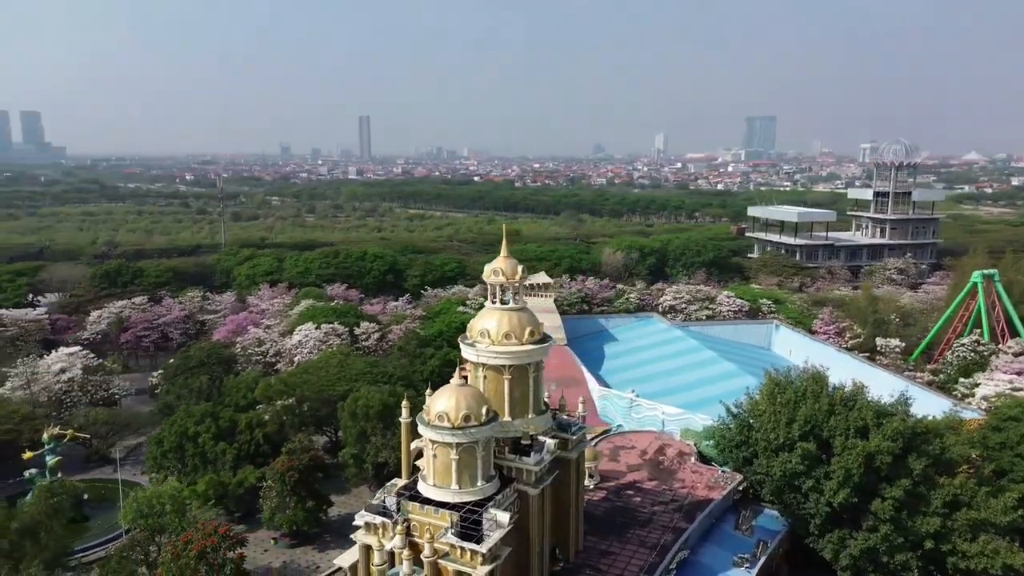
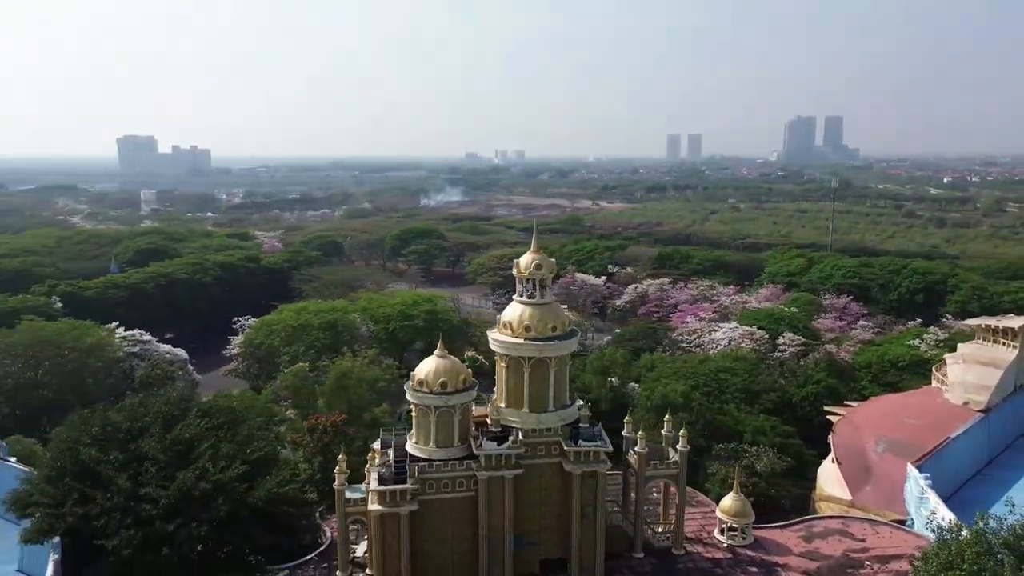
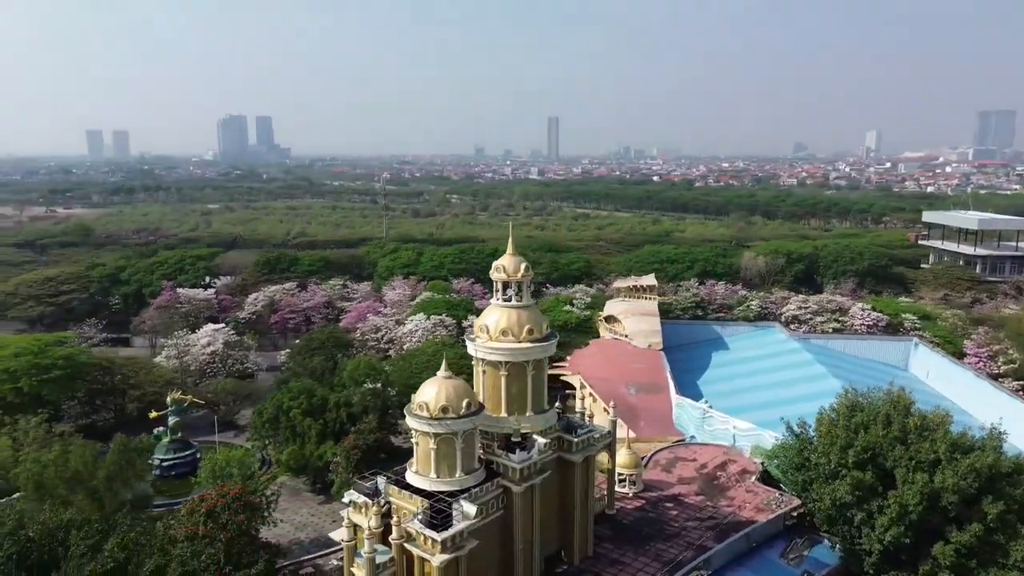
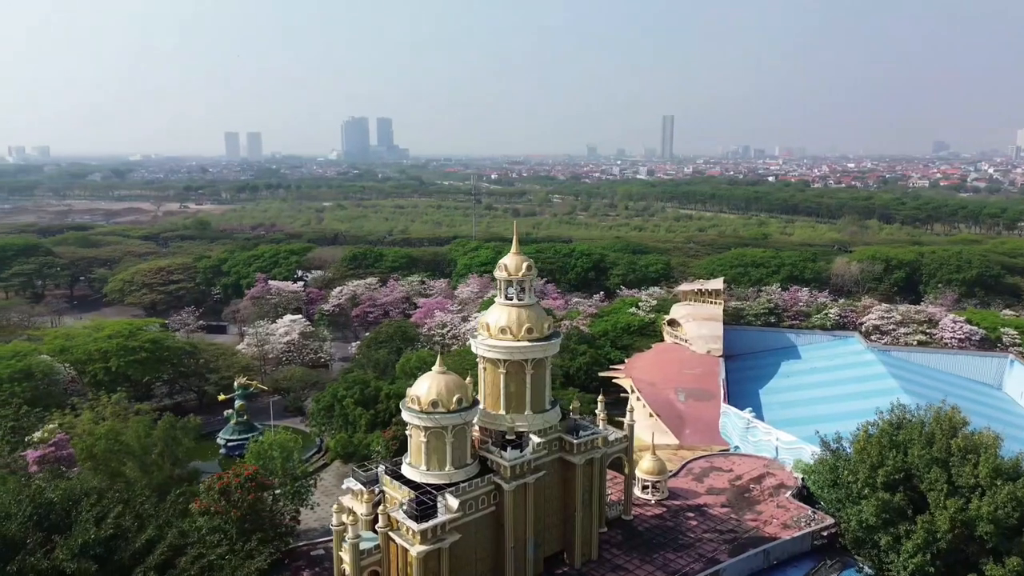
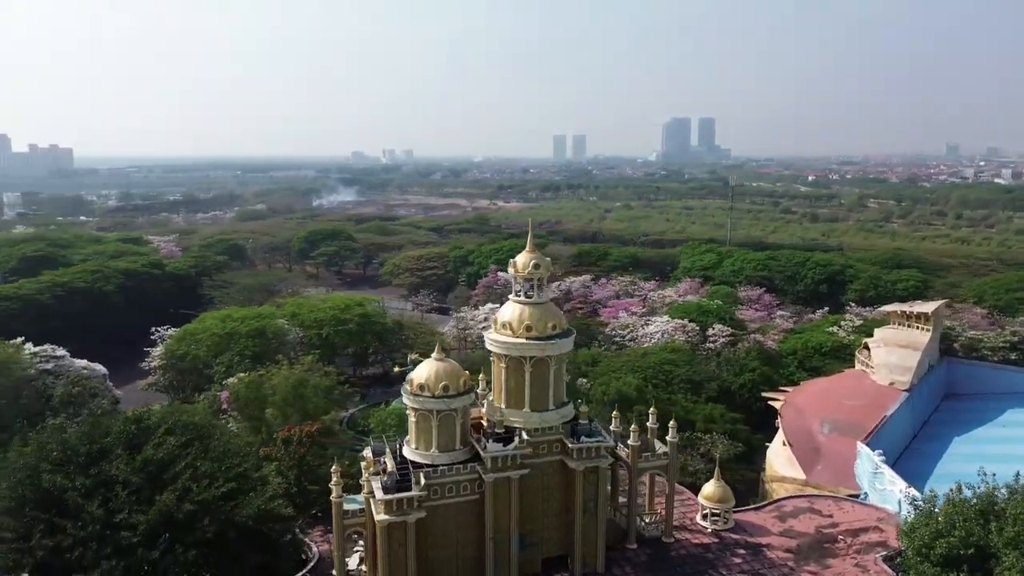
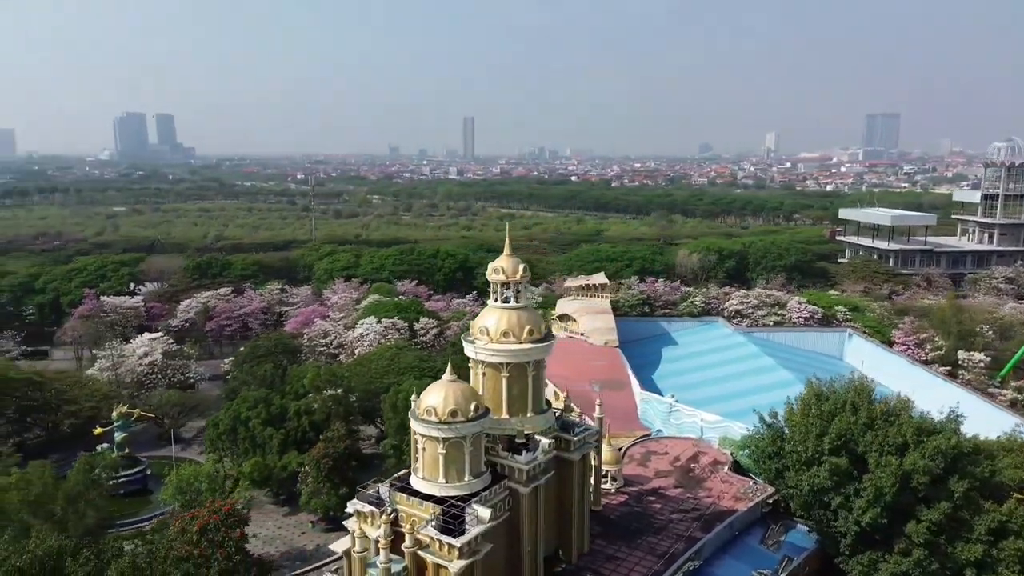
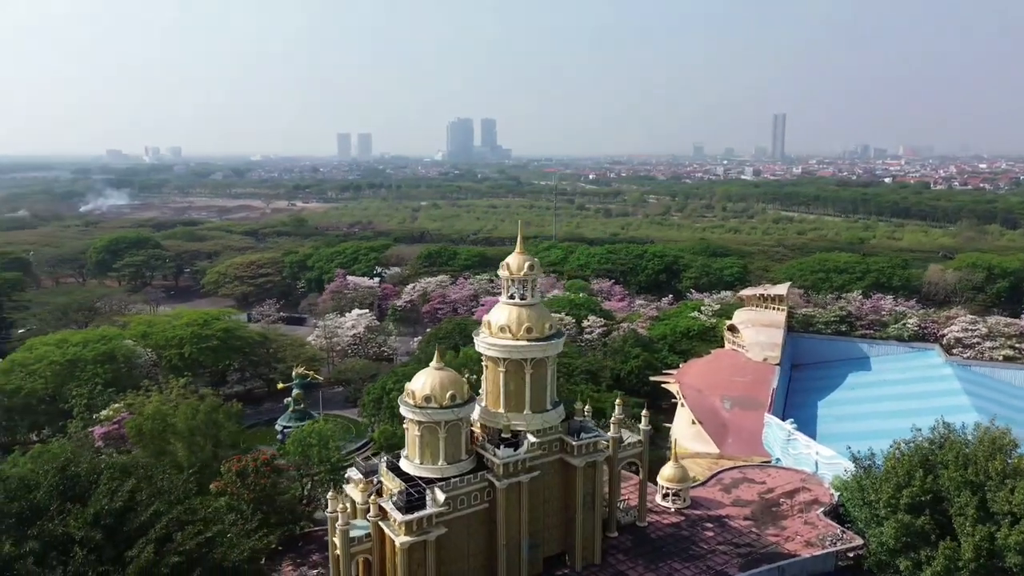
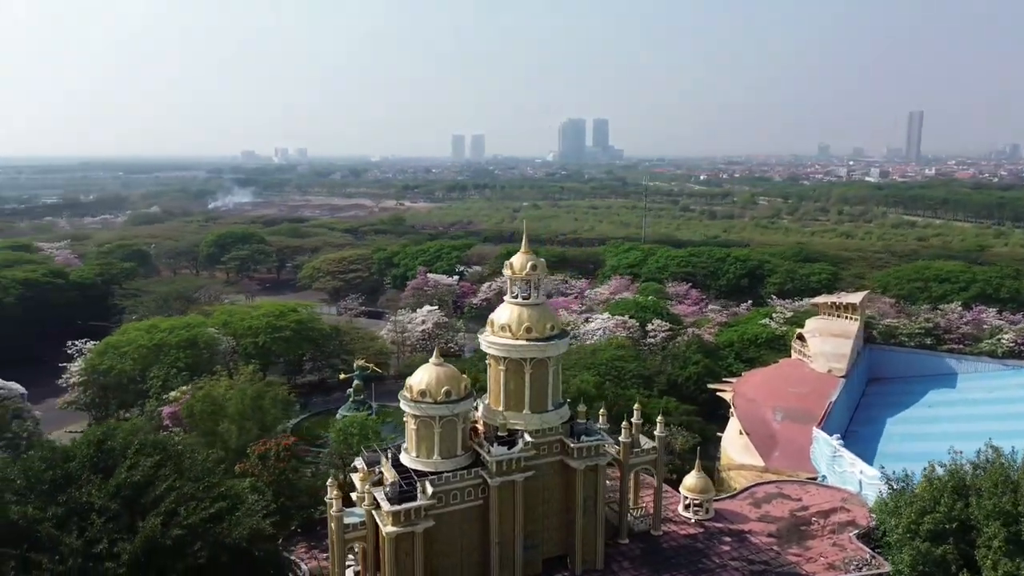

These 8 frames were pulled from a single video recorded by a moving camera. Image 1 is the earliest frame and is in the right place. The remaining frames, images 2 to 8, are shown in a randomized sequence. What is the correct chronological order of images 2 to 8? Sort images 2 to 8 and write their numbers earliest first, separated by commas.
6, 3, 4, 7, 8, 5, 2
